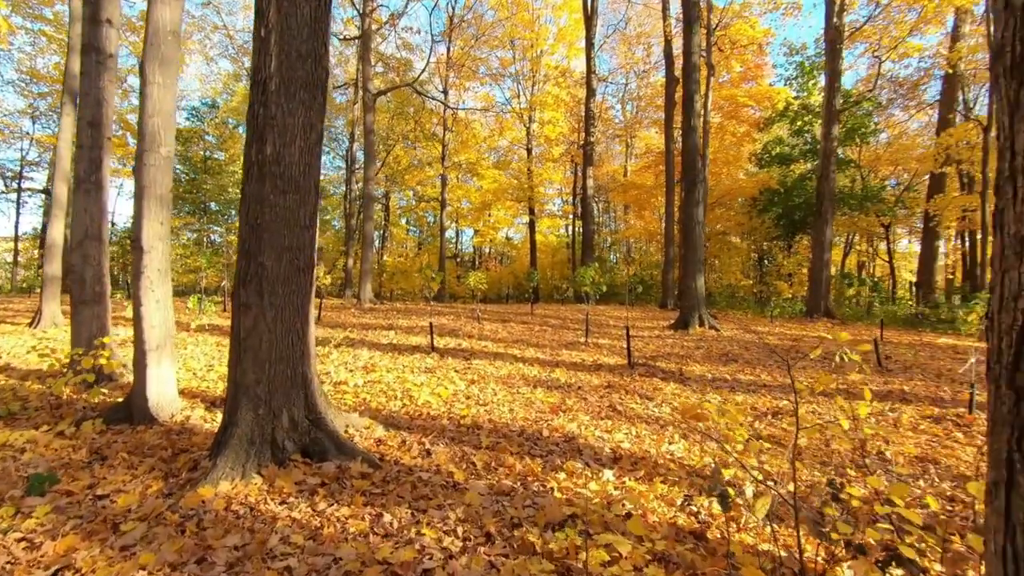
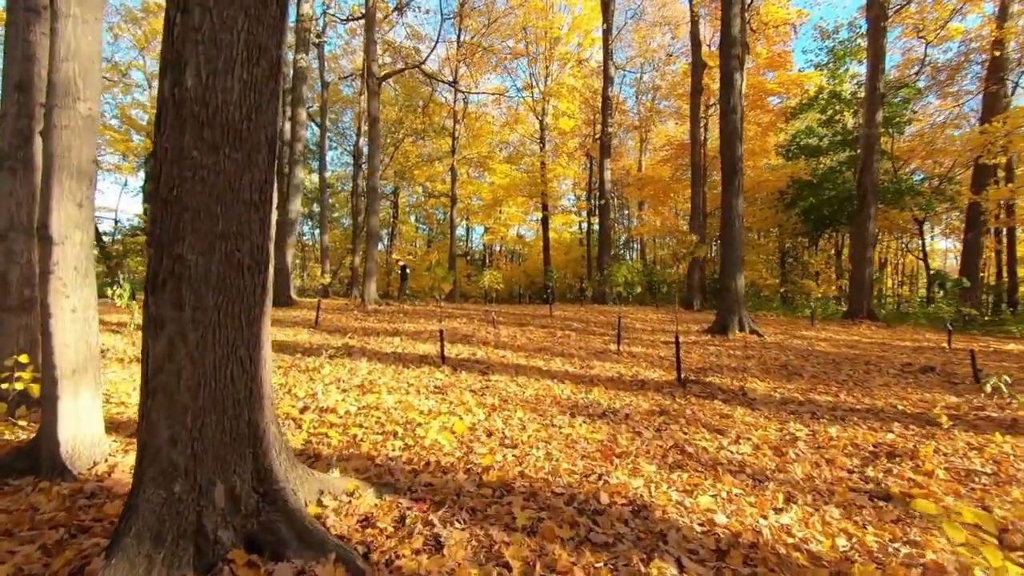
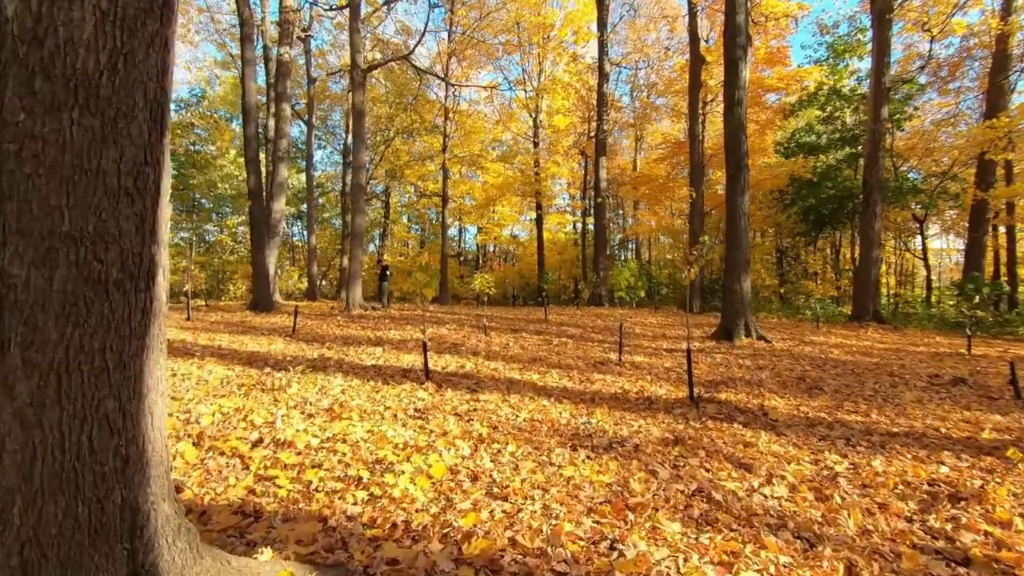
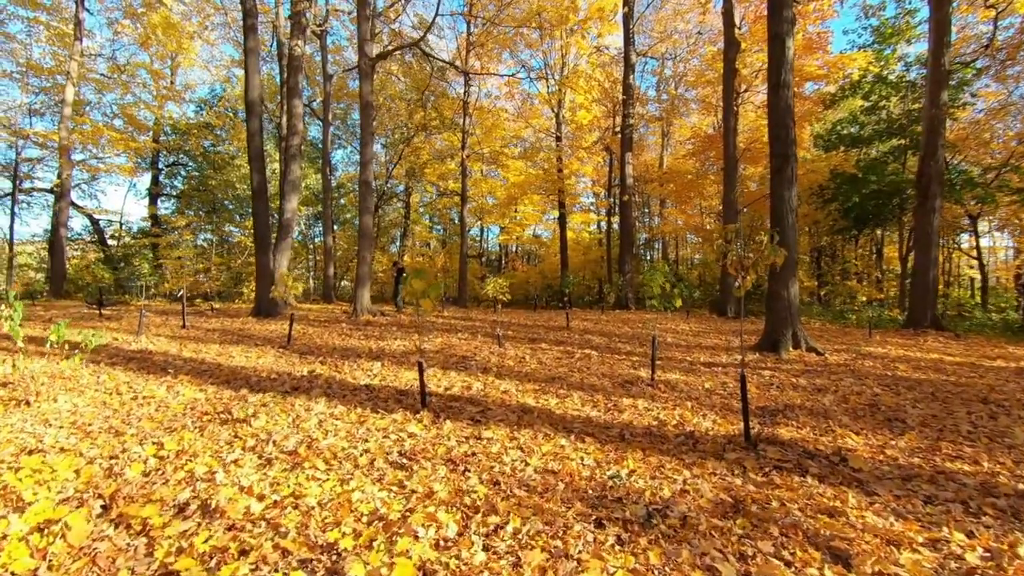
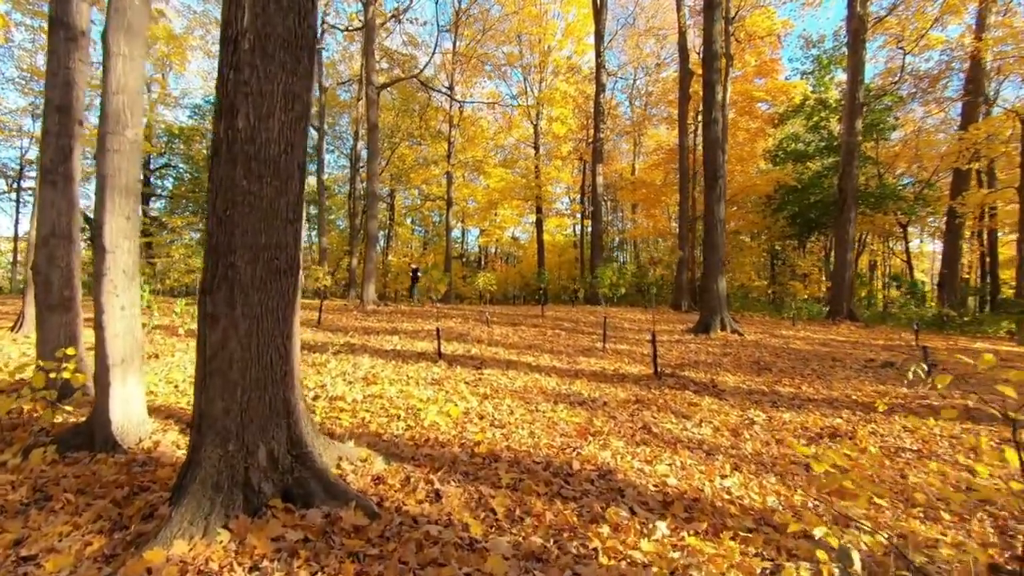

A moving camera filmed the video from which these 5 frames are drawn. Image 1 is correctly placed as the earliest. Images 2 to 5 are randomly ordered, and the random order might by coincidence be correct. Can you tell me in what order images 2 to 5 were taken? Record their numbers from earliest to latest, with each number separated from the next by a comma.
5, 2, 3, 4
